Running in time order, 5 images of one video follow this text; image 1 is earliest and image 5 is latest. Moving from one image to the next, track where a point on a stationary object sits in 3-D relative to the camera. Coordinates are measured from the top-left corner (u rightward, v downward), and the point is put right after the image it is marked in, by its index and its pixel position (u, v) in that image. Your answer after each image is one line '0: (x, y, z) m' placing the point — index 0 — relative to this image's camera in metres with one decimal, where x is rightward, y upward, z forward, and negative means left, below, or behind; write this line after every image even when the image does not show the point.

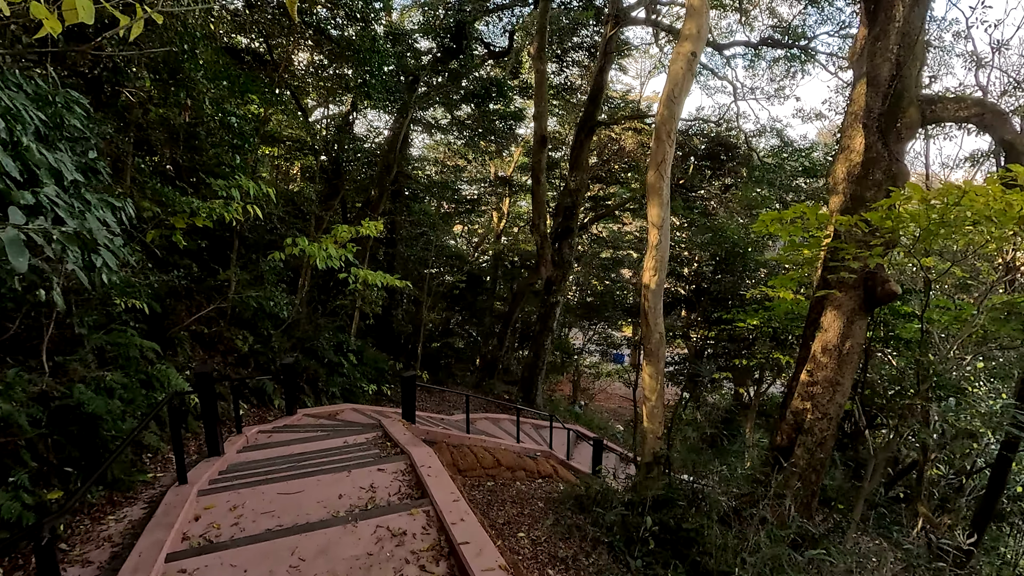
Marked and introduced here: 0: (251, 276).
0: (-3.1, +0.1, +6.4) m
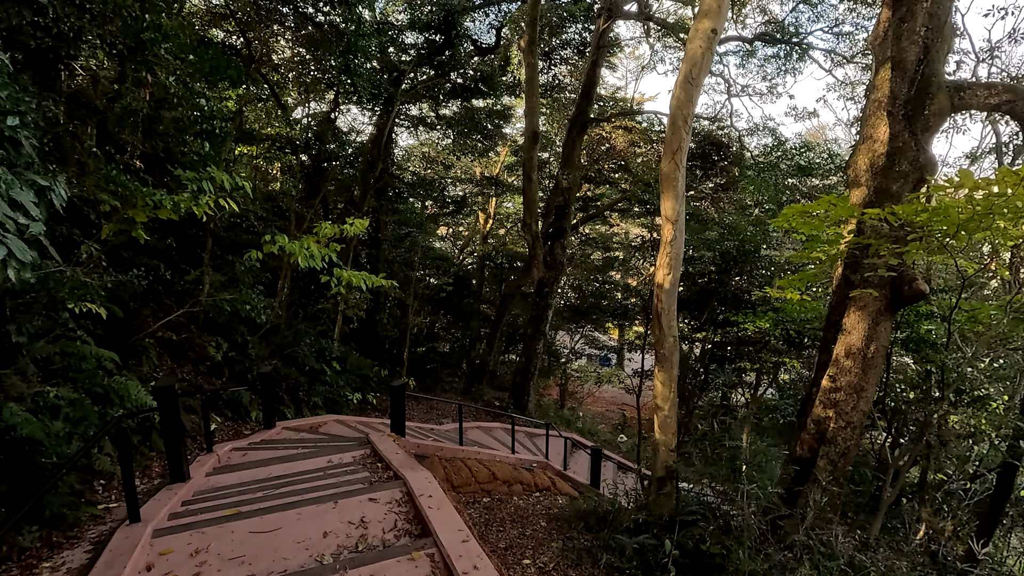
0: (-3.1, +0.1, +5.9) m
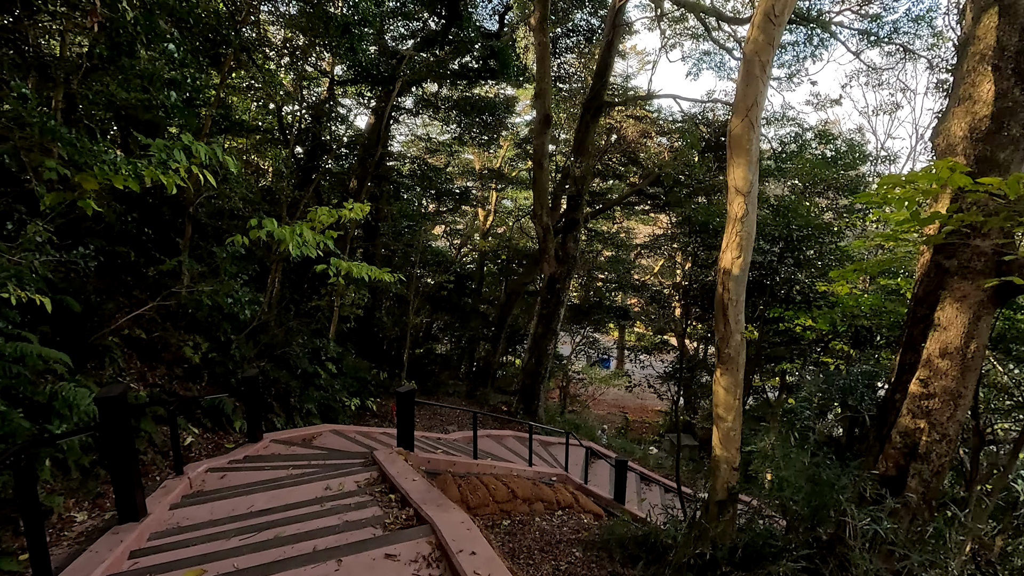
0: (-2.9, +0.2, +5.1) m
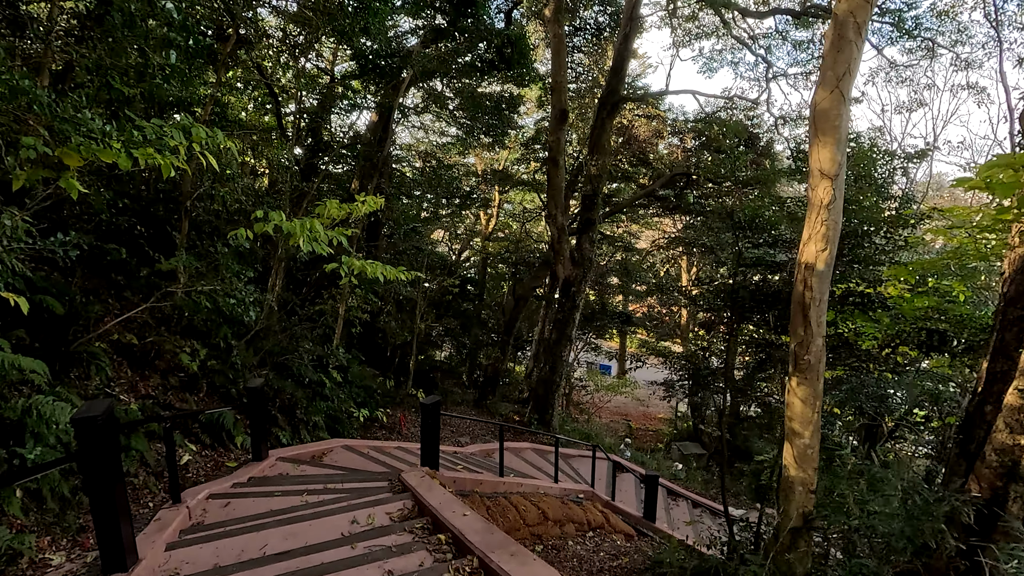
0: (-2.7, +0.2, +4.7) m
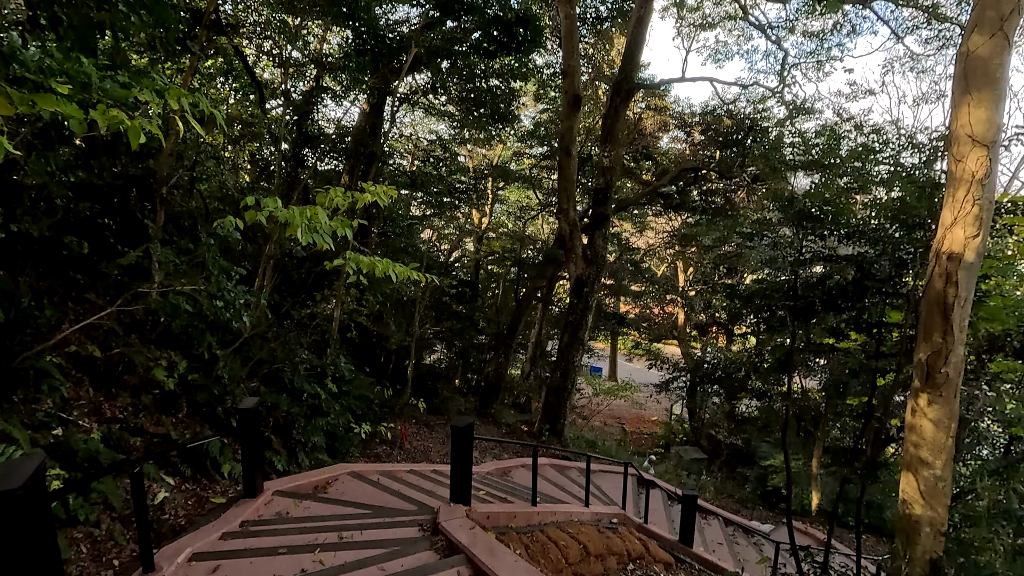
0: (-2.4, +0.2, +4.0) m
